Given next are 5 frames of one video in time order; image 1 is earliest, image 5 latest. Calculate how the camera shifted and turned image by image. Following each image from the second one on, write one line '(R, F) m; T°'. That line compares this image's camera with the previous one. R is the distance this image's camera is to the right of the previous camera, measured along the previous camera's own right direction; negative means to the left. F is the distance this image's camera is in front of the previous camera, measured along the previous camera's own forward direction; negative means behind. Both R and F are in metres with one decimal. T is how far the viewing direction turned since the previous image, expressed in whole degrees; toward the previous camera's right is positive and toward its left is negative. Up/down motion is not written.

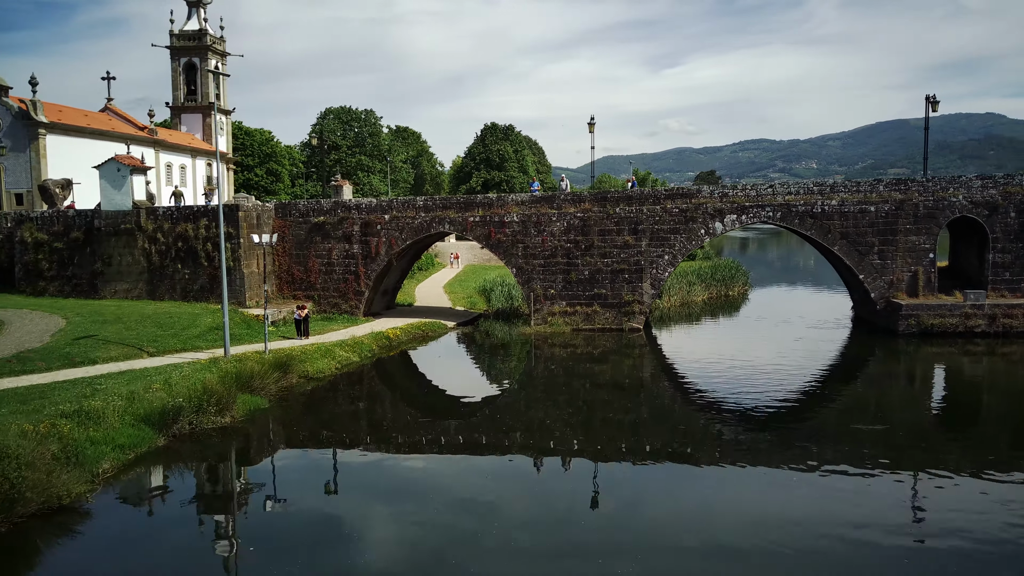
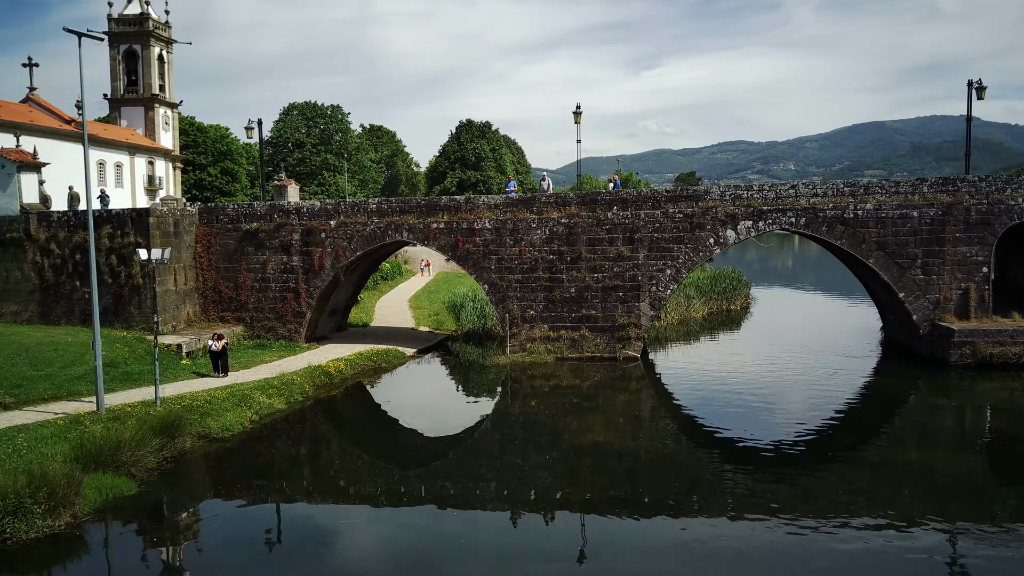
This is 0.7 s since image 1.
(+0.2, +3.7) m; +1°
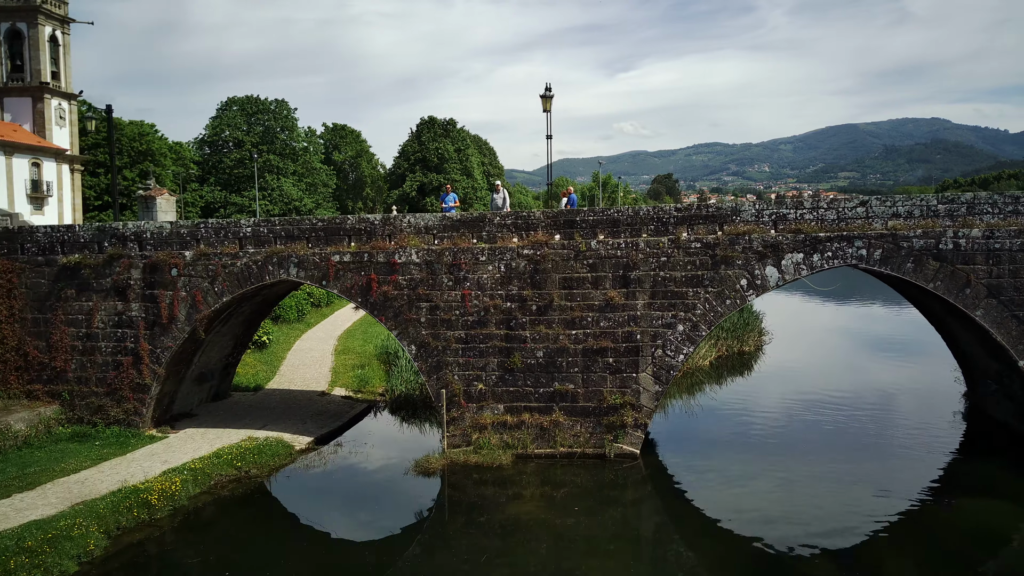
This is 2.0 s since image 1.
(+0.6, +5.8) m; +2°
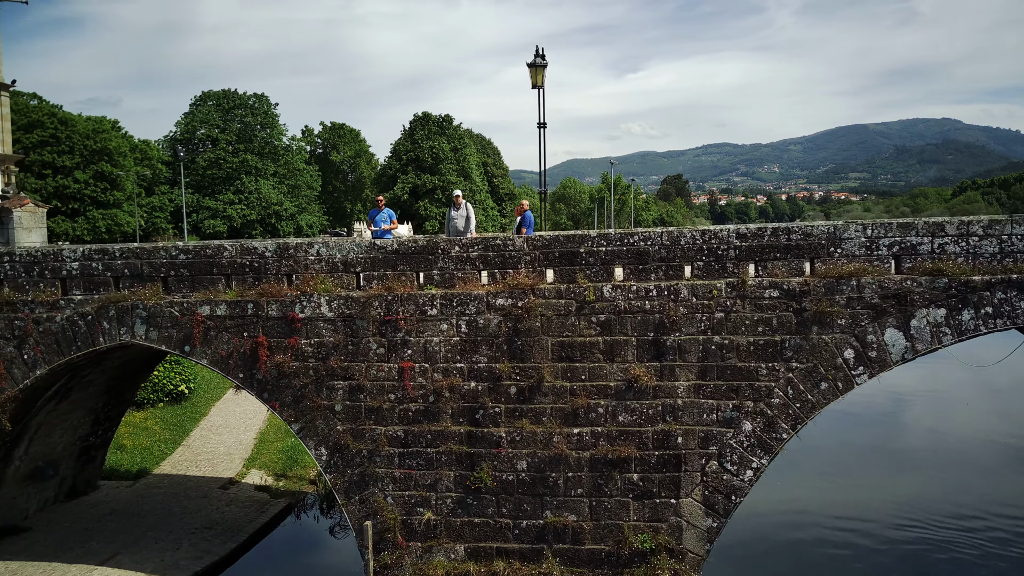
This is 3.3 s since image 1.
(+0.4, +4.5) m; -1°
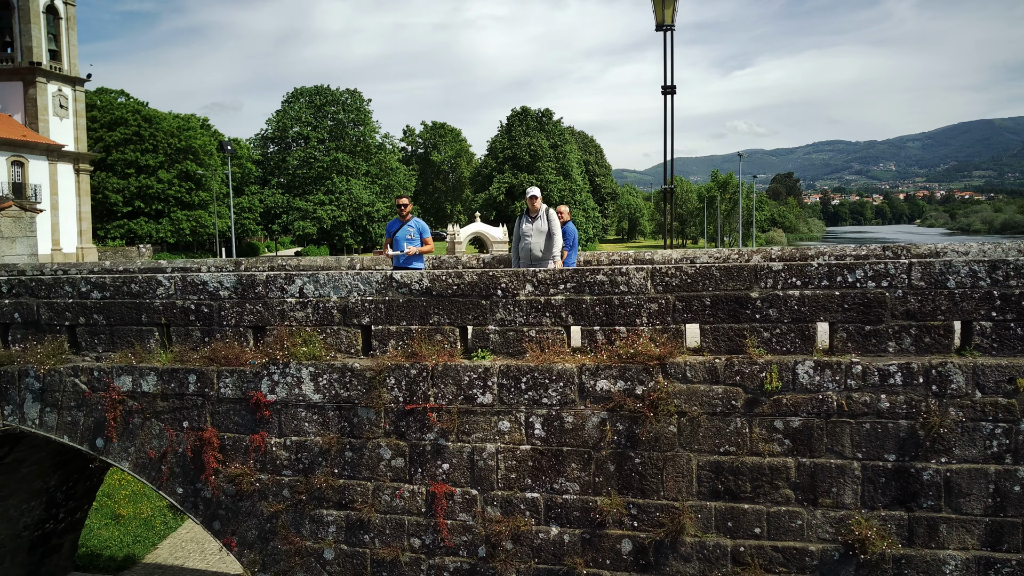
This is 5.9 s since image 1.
(-0.1, +3.4) m; -7°
